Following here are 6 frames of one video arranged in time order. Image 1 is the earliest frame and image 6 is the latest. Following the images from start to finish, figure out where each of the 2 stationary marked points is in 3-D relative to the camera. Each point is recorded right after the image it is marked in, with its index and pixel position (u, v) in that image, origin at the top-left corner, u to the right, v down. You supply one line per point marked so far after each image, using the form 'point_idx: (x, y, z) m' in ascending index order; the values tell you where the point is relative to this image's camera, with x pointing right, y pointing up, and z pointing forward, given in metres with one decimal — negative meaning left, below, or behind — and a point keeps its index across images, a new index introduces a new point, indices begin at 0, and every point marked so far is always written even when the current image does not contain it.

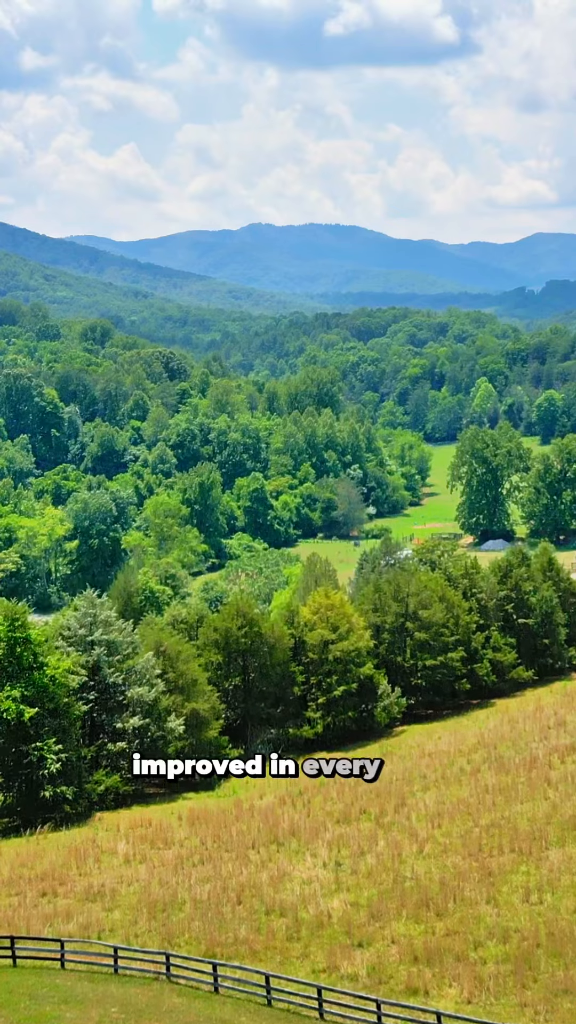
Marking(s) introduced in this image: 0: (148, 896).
0: (-2.4, -6.7, +17.7) m
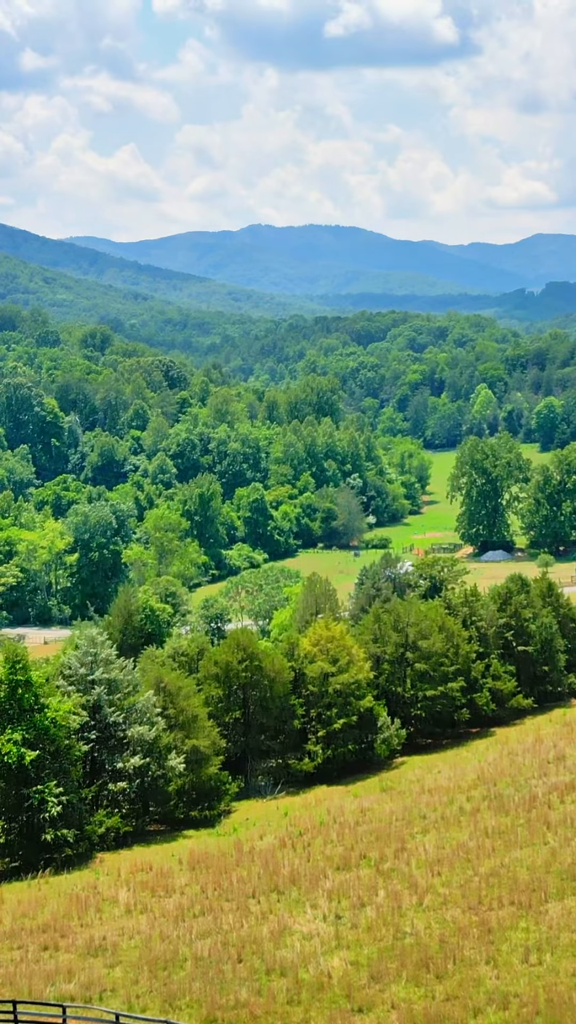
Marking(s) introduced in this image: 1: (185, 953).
0: (-2.4, -7.7, +17.8) m
1: (-1.8, -7.7, +17.6) m
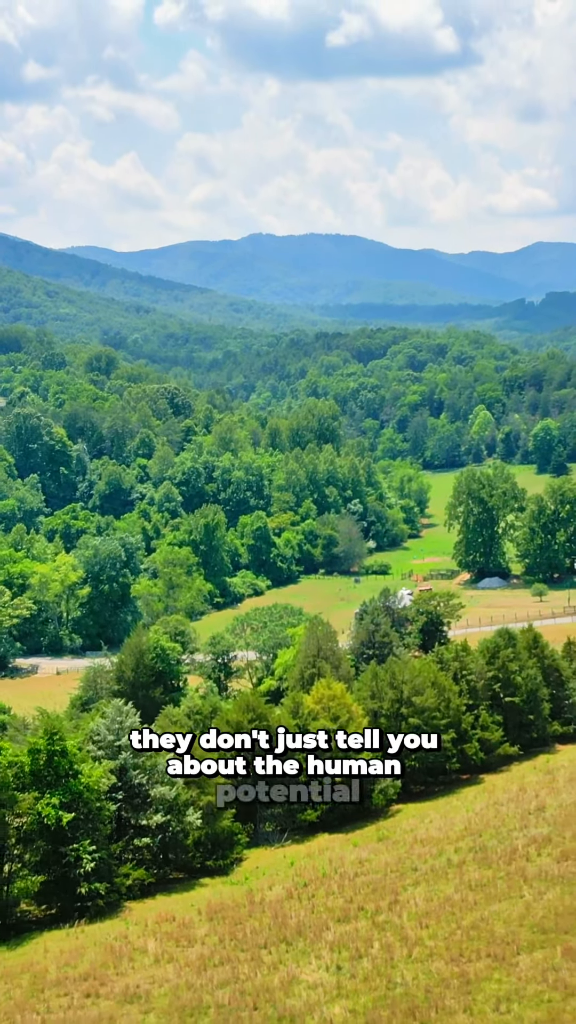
0: (-2.3, -10.0, +20.8) m
1: (-1.6, -10.0, +20.6) m
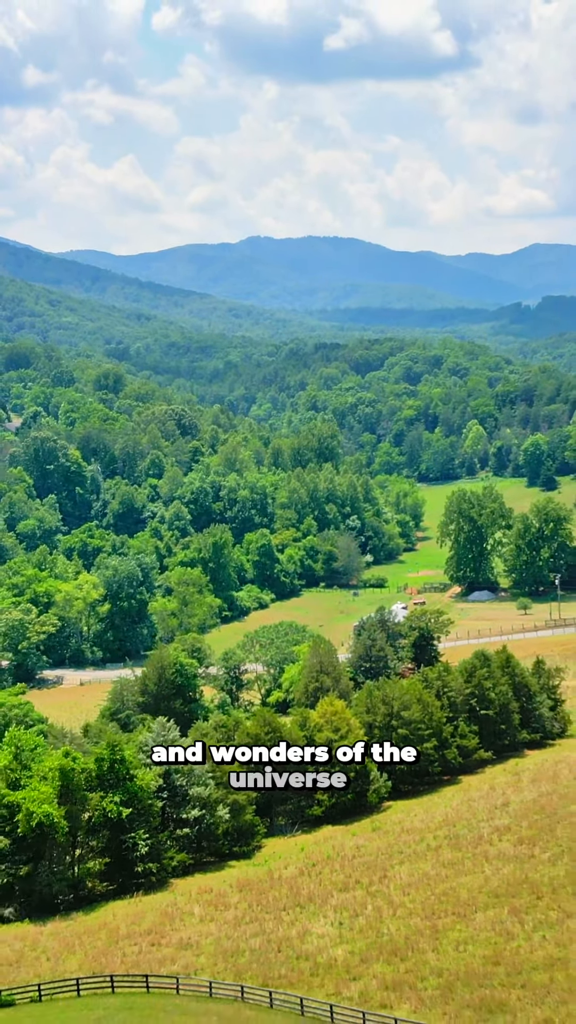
0: (-1.8, -11.9, +27.8) m
1: (-1.2, -11.9, +27.6) m
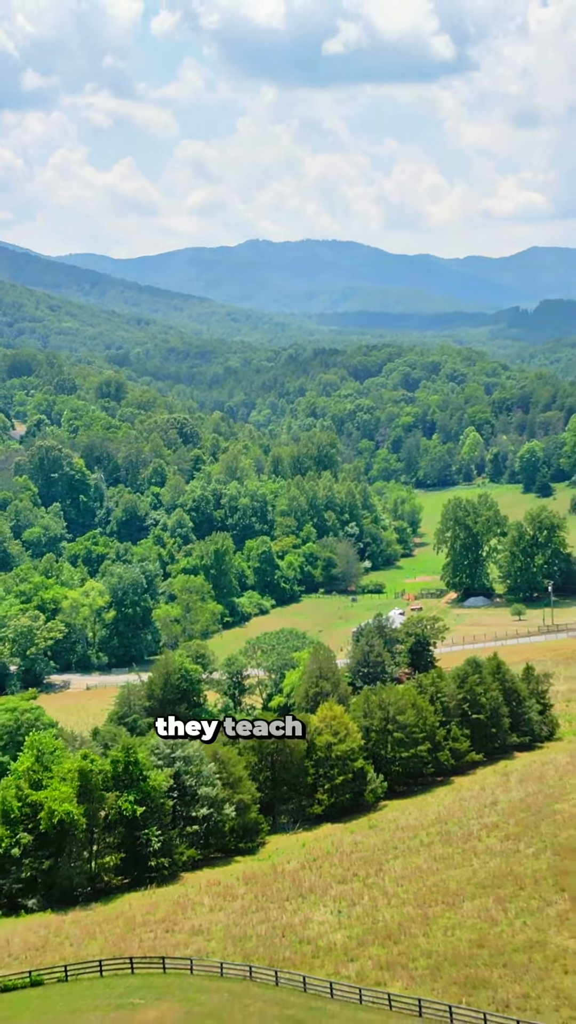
0: (-1.7, -12.6, +30.3) m
1: (-1.1, -12.5, +30.1) m
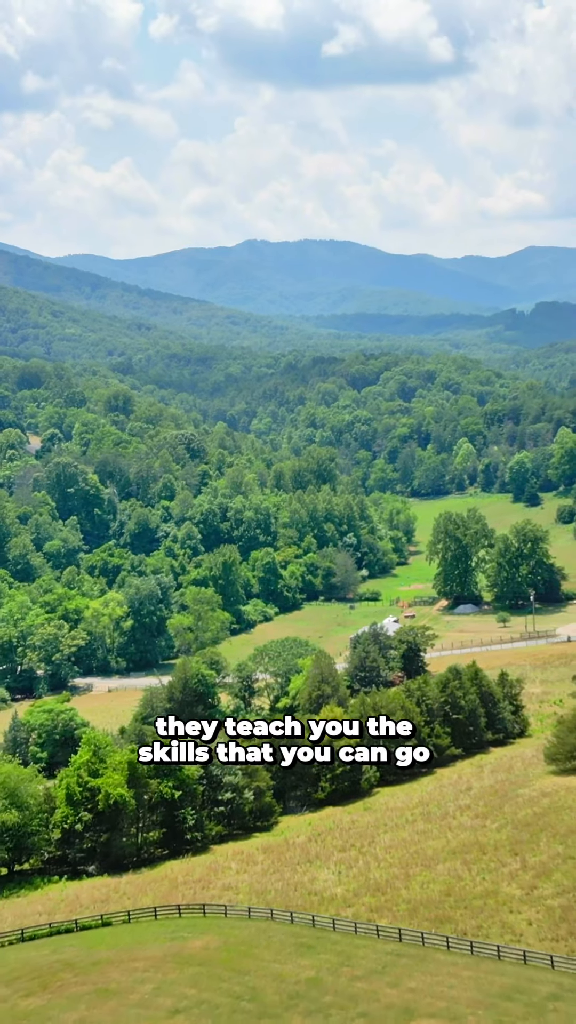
0: (-1.3, -14.3, +38.6) m
1: (-0.7, -14.3, +38.4) m
